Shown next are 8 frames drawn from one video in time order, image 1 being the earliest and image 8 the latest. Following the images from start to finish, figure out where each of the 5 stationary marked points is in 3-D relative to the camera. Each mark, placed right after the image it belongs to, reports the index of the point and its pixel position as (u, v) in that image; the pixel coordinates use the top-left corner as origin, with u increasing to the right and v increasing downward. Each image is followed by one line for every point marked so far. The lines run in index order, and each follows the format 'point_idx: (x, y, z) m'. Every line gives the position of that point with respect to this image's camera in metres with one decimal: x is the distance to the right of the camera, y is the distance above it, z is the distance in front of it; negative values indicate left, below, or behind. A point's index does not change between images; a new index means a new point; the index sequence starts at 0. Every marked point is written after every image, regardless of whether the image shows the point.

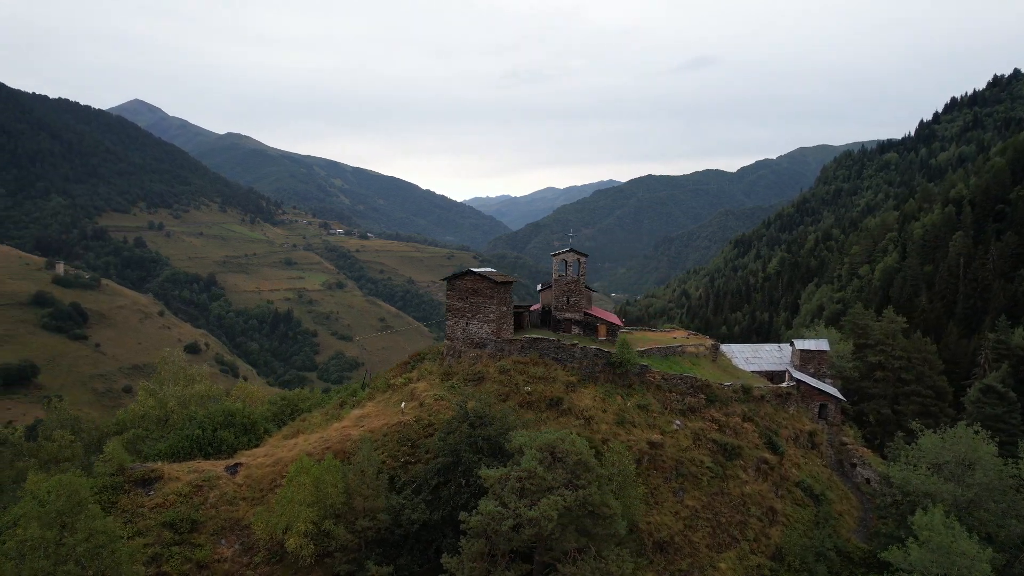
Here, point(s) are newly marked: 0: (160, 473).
0: (-9.2, -4.8, +17.2) m
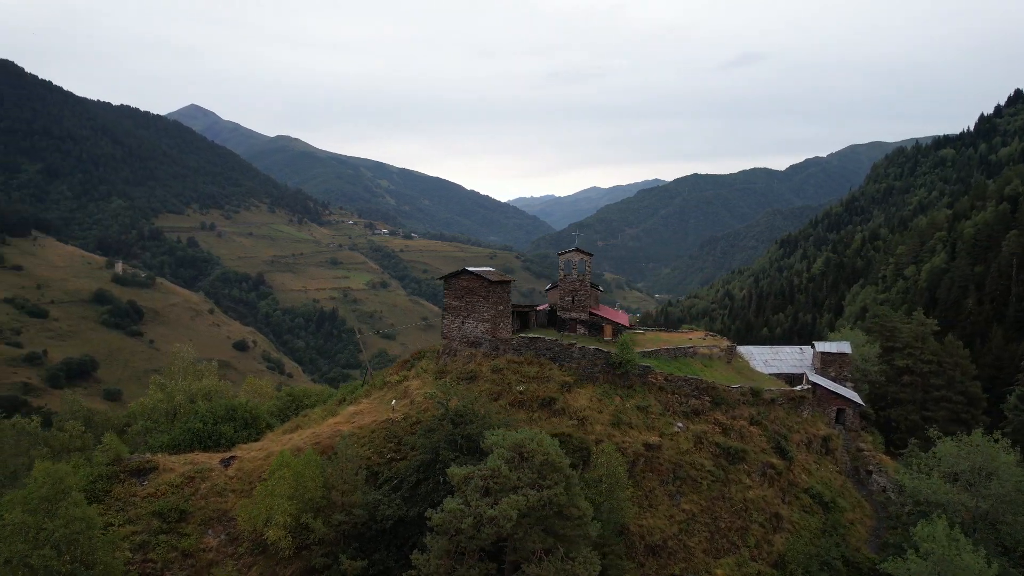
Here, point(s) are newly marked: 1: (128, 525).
0: (-9.7, -4.8, +17.8) m
1: (-9.2, -5.7, +15.9) m
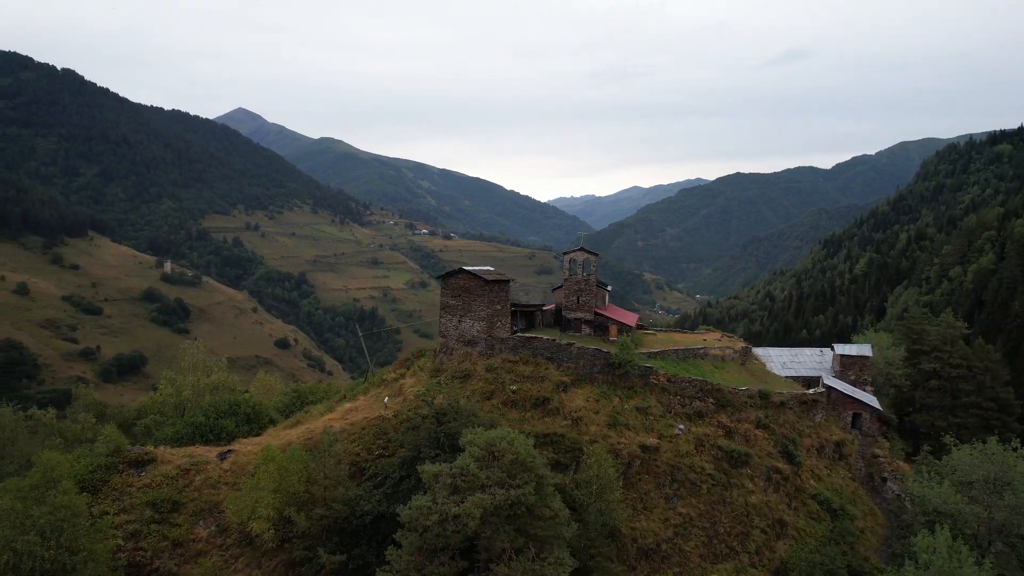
0: (-10.0, -4.7, +18.4) m
1: (-9.7, -5.6, +16.4) m
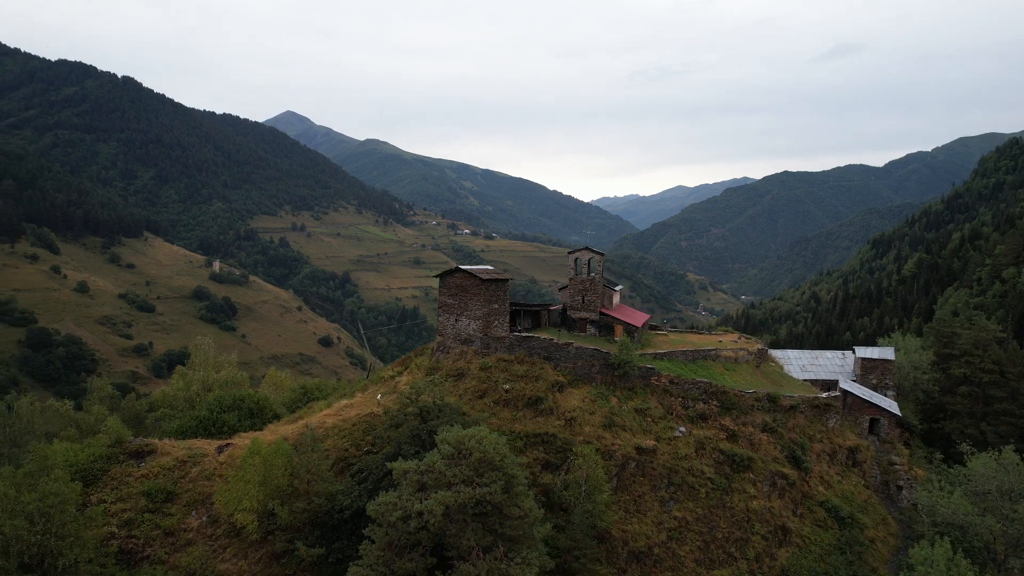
0: (-10.3, -4.6, +19.1) m
1: (-10.1, -5.5, +17.1) m
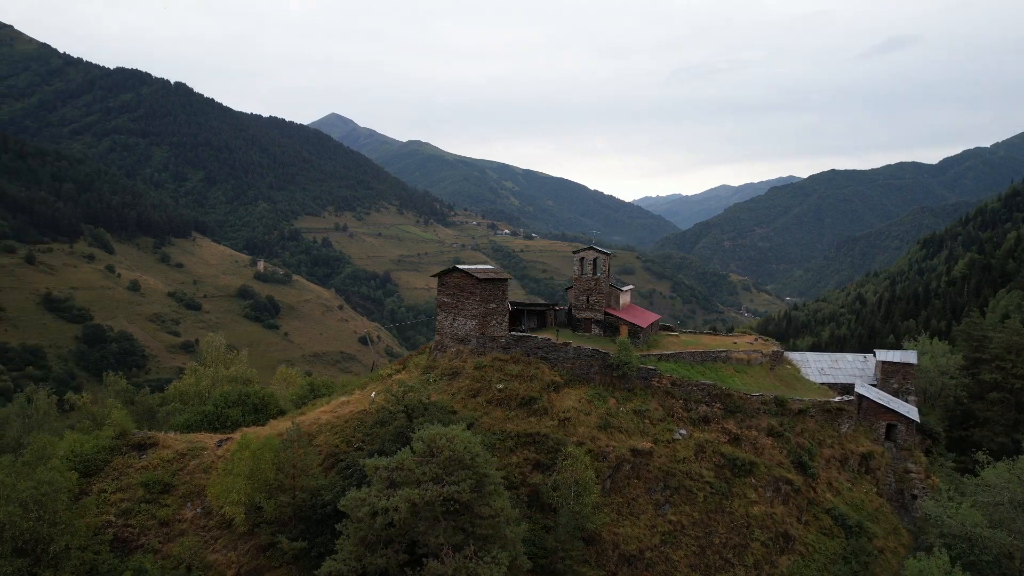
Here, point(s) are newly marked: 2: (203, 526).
0: (-10.6, -4.6, +19.7) m
1: (-10.5, -5.5, +17.7) m
2: (-8.0, -6.1, +17.0) m
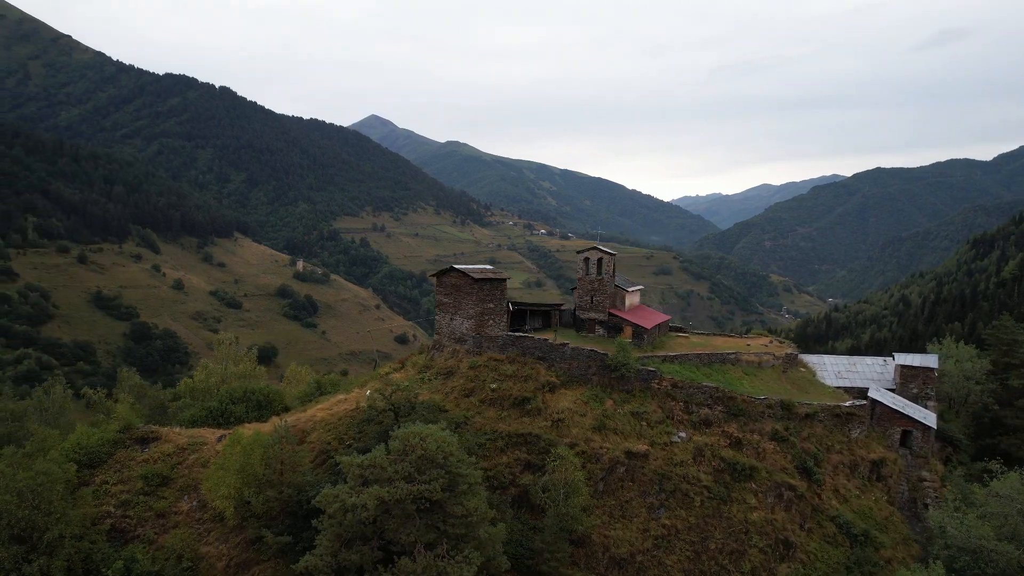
0: (-10.8, -4.5, +20.3) m
1: (-10.9, -5.5, +18.3) m
2: (-8.3, -6.1, +17.4) m
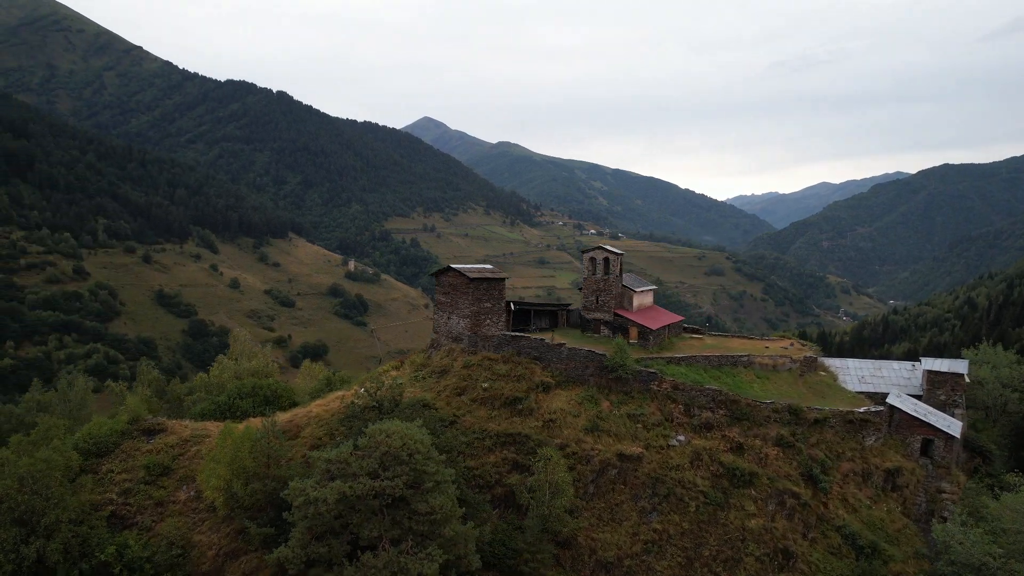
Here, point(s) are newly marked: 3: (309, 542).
0: (-11.1, -4.5, +21.2) m
1: (-11.3, -5.4, +19.2) m
2: (-8.8, -6.0, +18.1) m
3: (-4.4, -5.4, +14.0) m
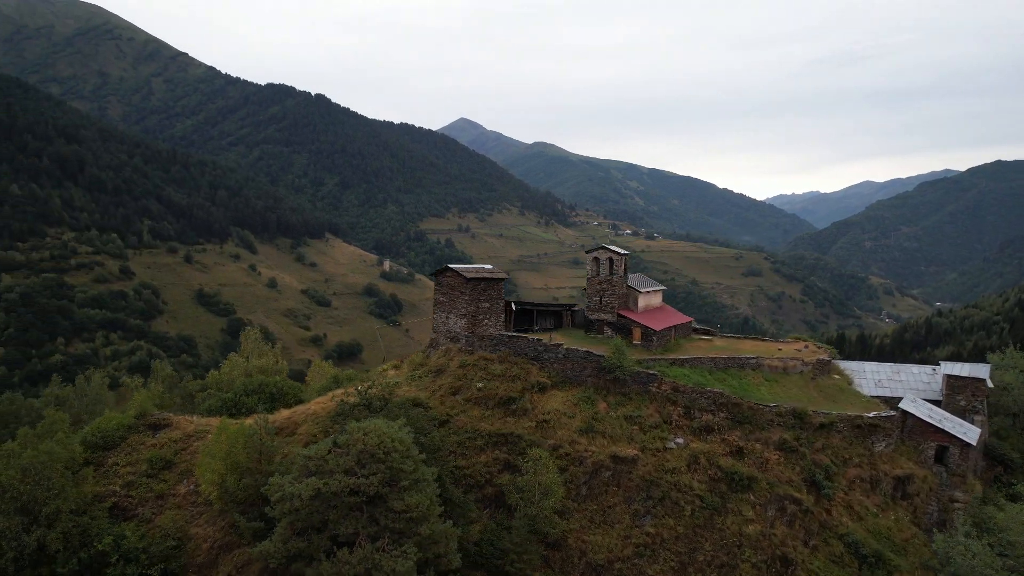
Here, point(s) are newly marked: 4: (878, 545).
0: (-11.2, -4.4, +21.7) m
1: (-11.5, -5.3, +19.8) m
2: (-9.1, -6.0, +18.6) m
3: (-4.9, -5.4, +14.3) m
4: (+10.9, -7.7, +19.9) m
